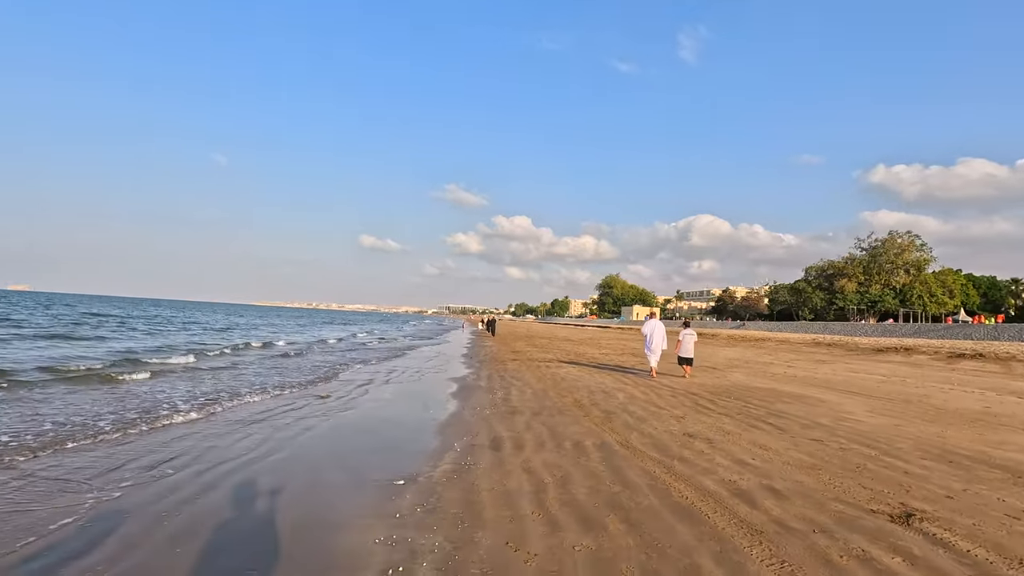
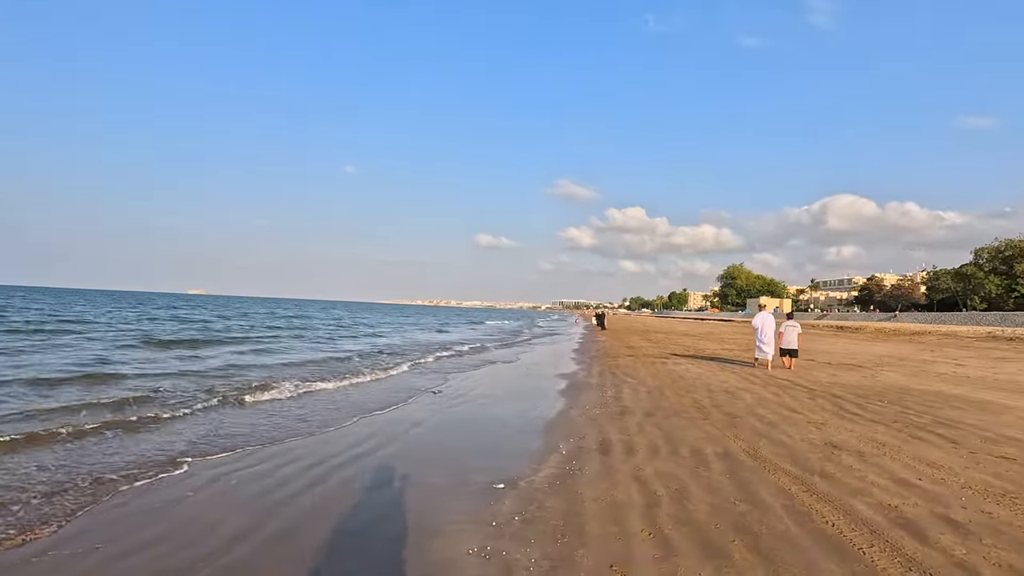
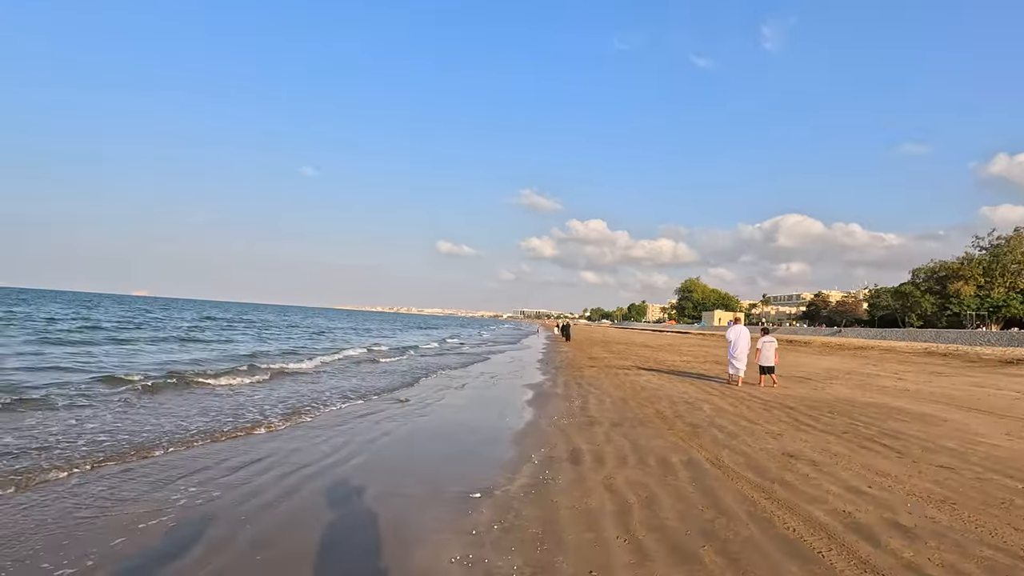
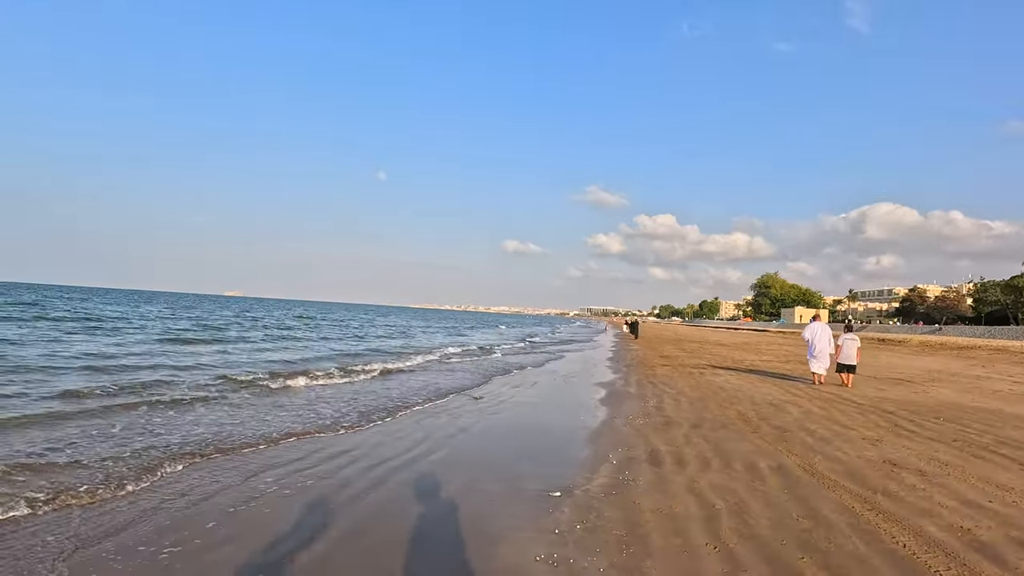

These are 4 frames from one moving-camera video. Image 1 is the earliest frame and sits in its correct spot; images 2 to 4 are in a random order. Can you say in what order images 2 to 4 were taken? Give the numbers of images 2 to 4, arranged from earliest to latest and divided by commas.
3, 4, 2
